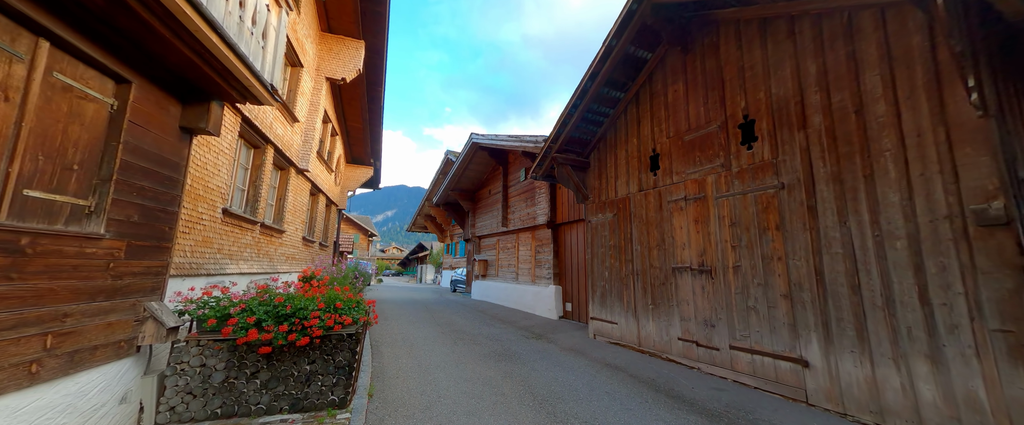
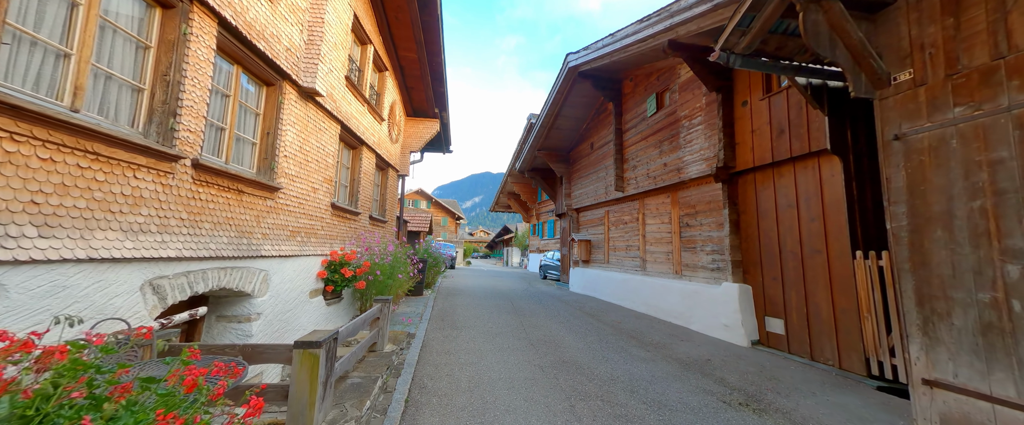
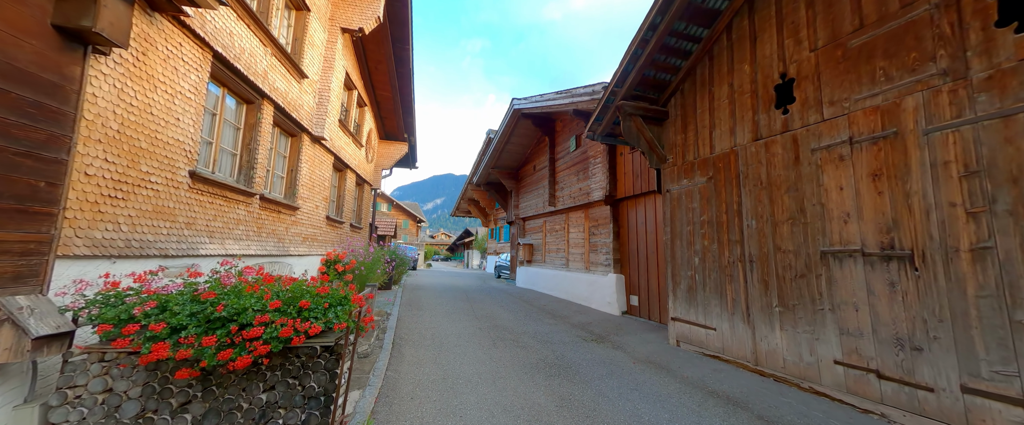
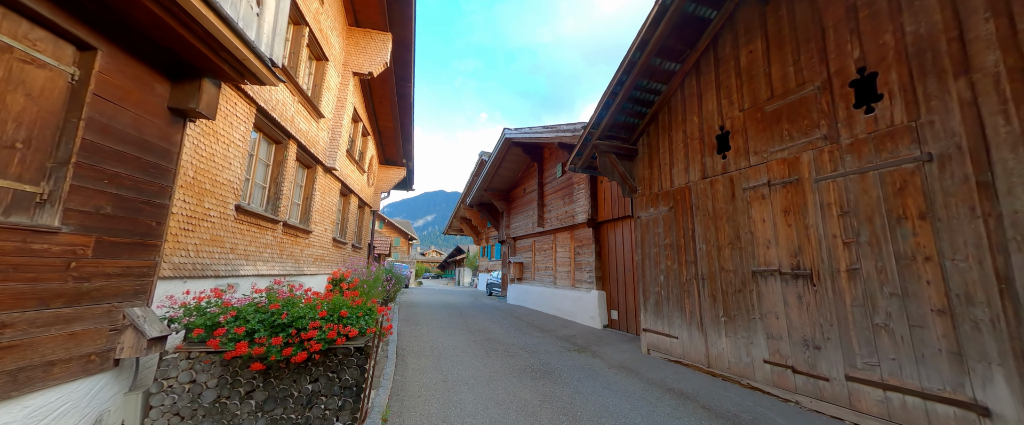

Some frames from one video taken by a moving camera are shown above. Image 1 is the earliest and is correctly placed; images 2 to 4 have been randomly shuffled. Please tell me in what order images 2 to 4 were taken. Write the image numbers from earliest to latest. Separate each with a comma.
4, 3, 2
